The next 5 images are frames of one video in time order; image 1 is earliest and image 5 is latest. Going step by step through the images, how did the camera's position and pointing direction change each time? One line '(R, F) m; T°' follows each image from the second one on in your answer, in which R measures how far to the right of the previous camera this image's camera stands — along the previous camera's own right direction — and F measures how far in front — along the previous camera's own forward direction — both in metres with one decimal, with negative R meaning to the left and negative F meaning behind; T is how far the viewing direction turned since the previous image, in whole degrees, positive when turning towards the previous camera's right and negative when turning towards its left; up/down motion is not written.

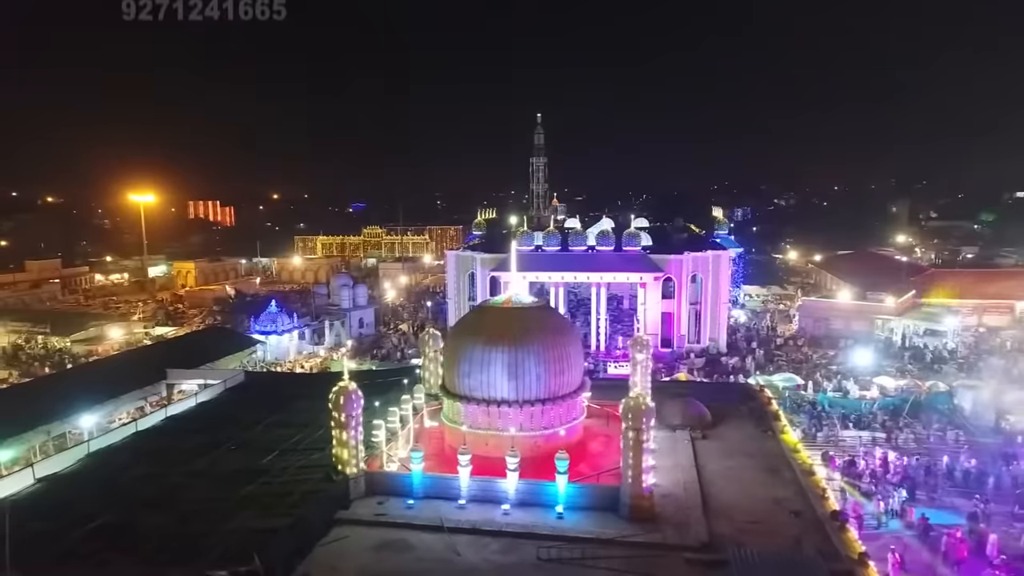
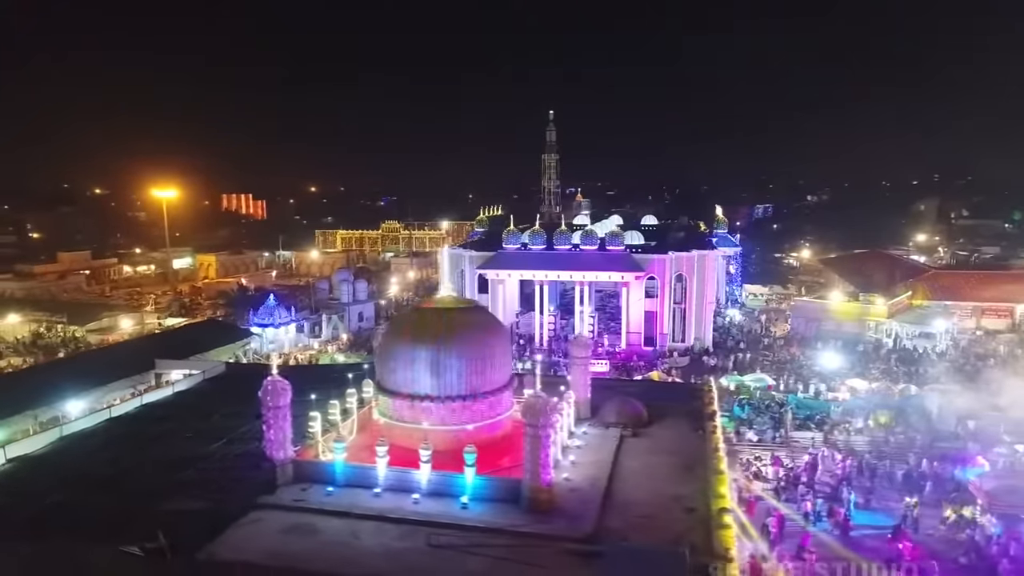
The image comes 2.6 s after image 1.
(+2.1, -0.6) m; -3°
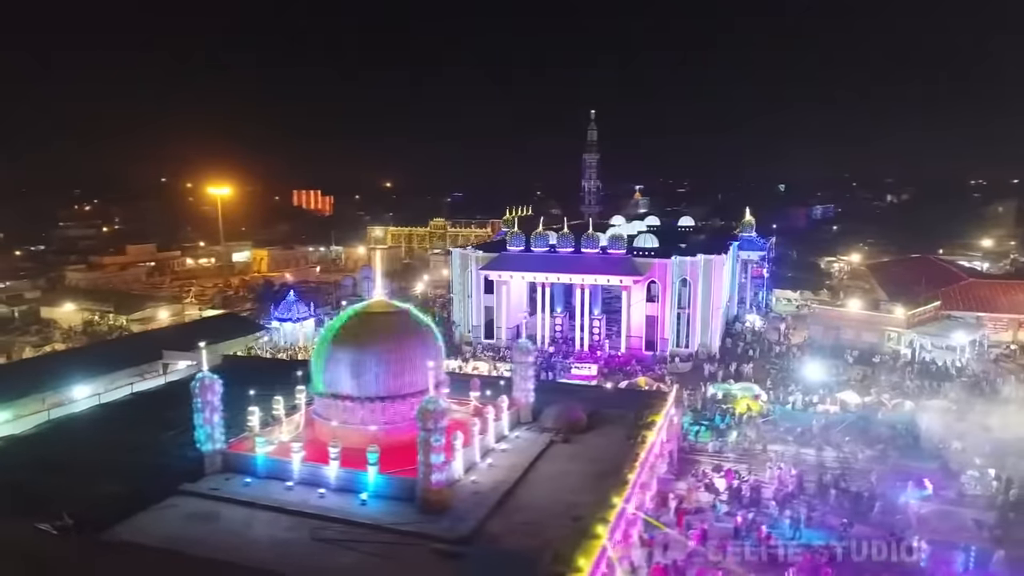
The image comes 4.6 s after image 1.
(+3.0, -0.2) m; -6°
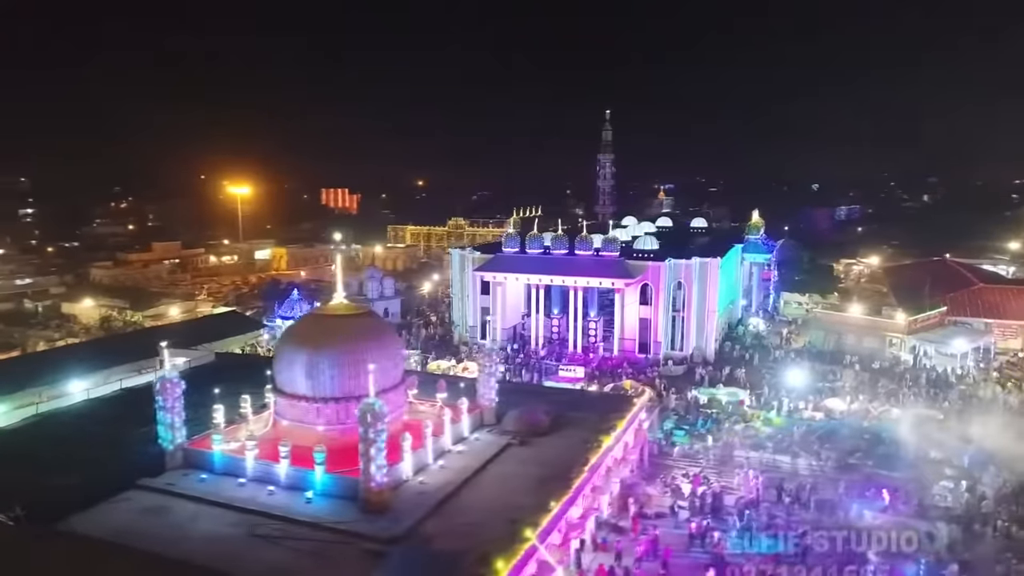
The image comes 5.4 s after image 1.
(+1.6, -0.2) m; -3°
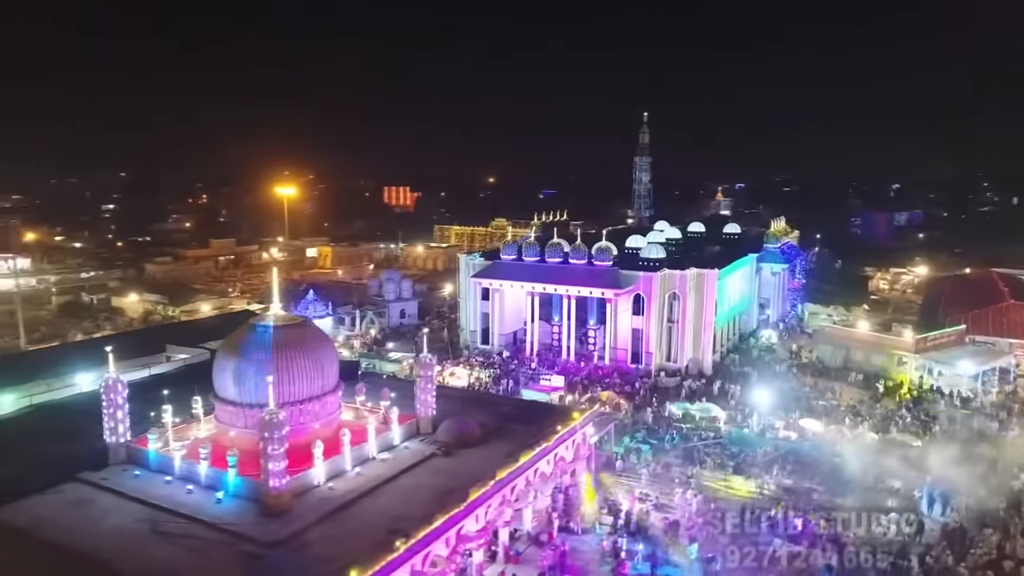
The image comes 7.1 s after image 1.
(+3.2, -0.2) m; -6°
